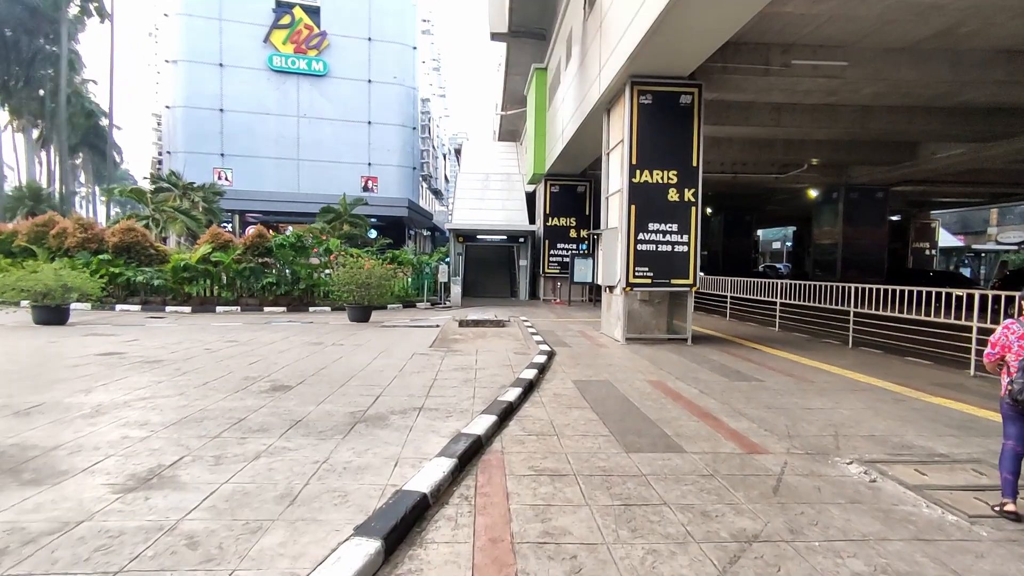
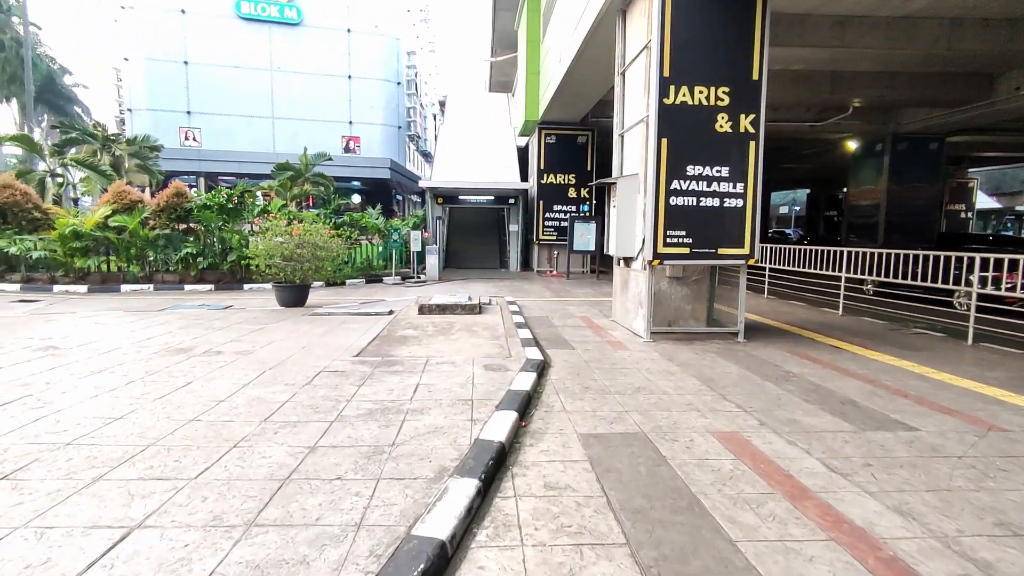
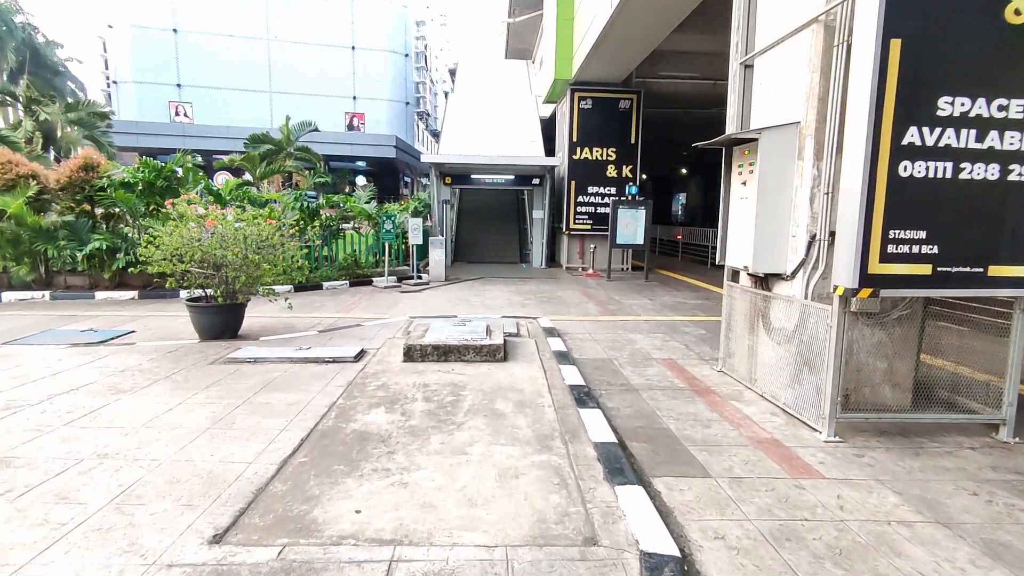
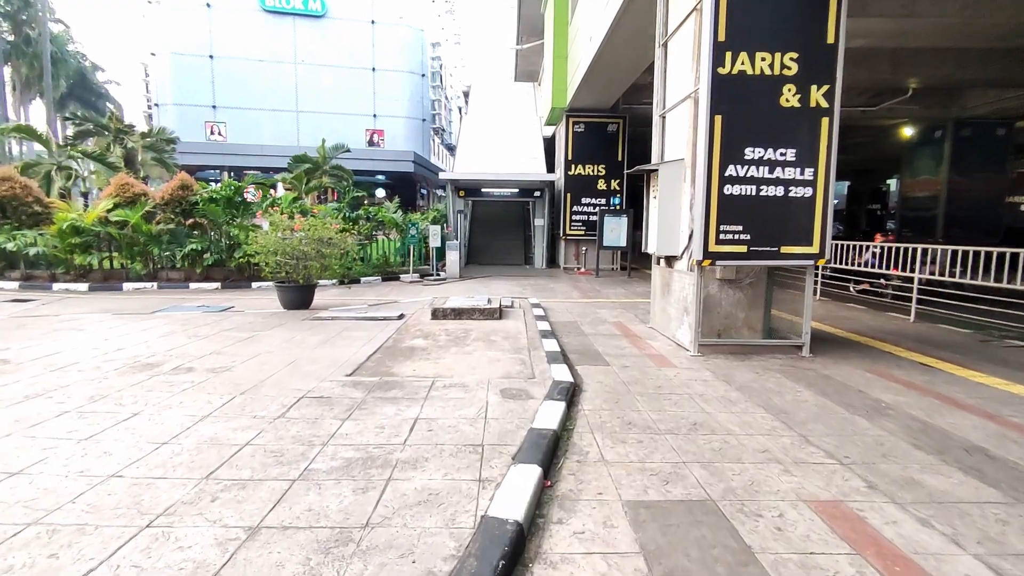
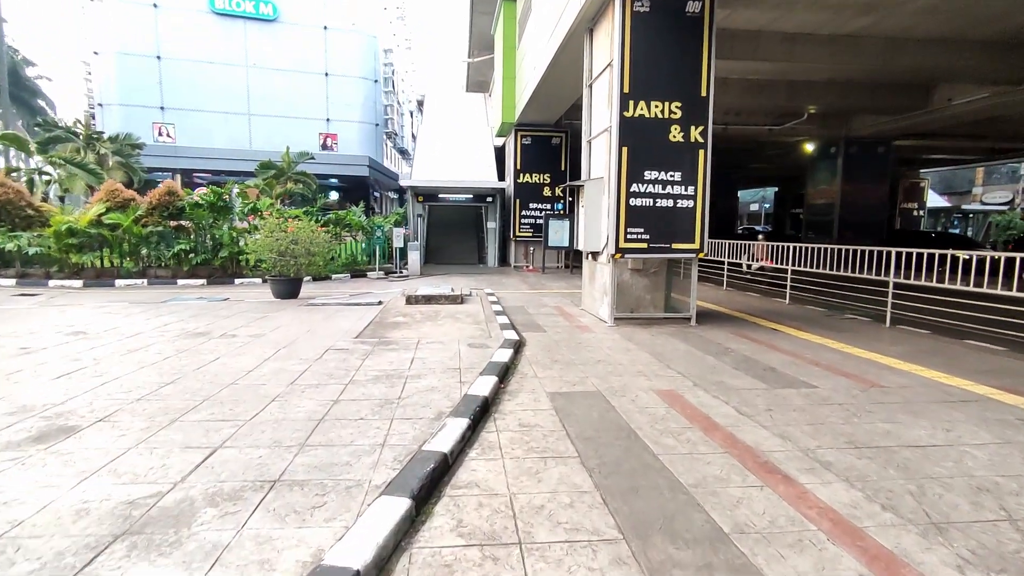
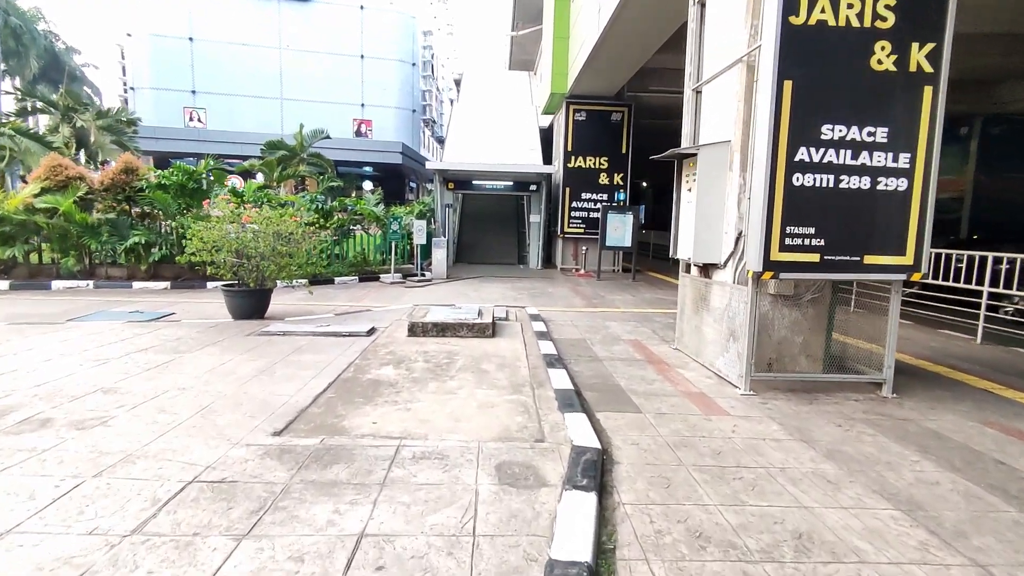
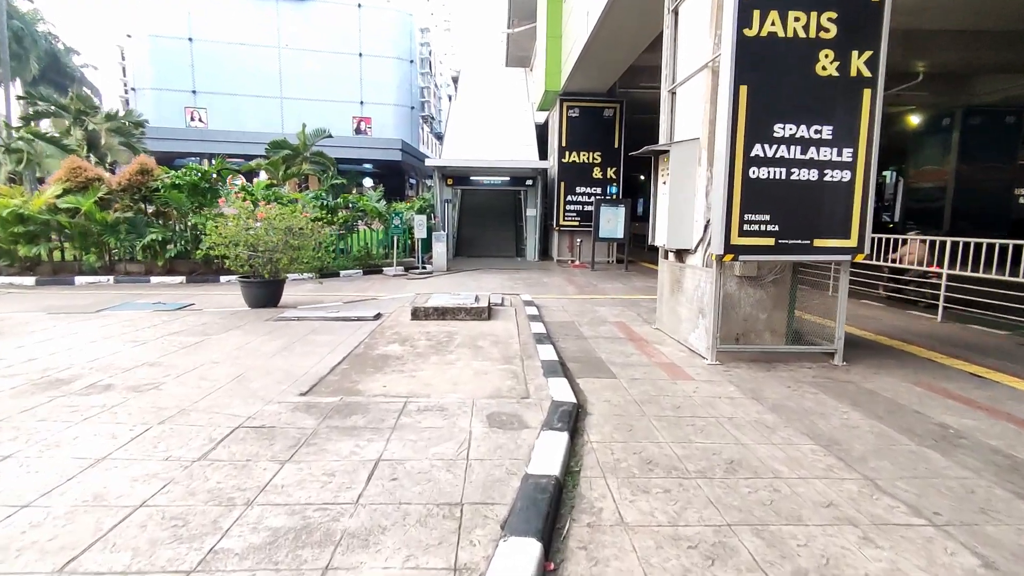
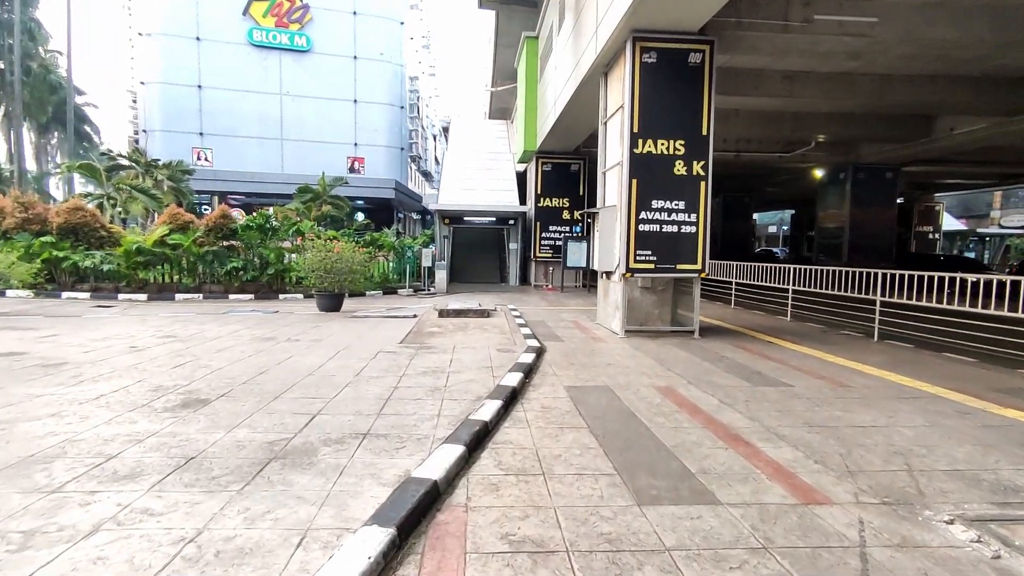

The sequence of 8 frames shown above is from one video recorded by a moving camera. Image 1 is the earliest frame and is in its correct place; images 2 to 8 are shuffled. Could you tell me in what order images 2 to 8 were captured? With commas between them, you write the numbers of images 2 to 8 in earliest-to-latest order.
8, 5, 2, 4, 7, 6, 3
